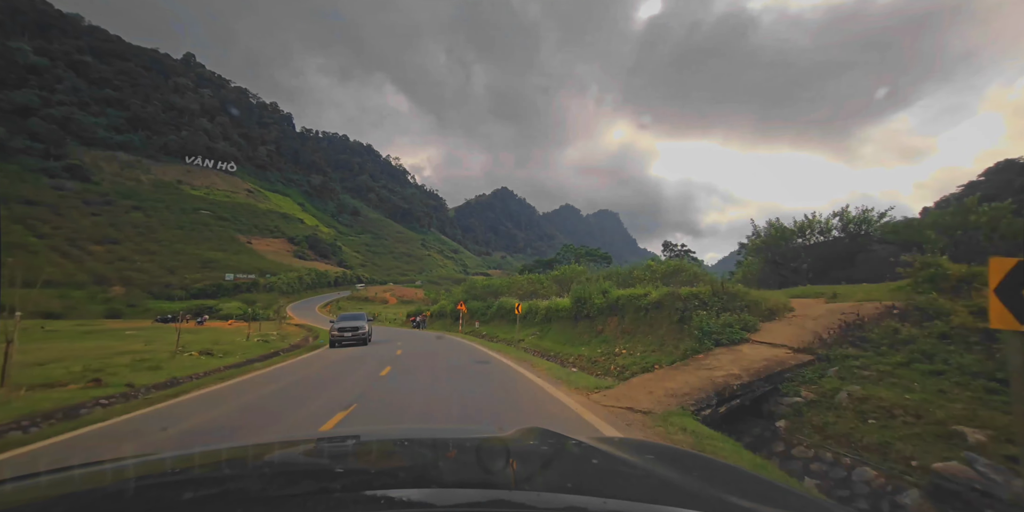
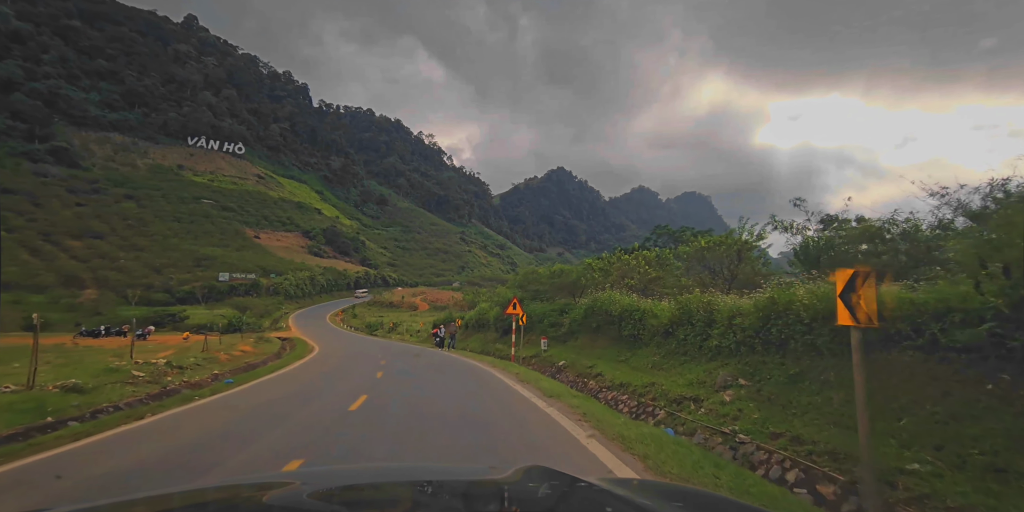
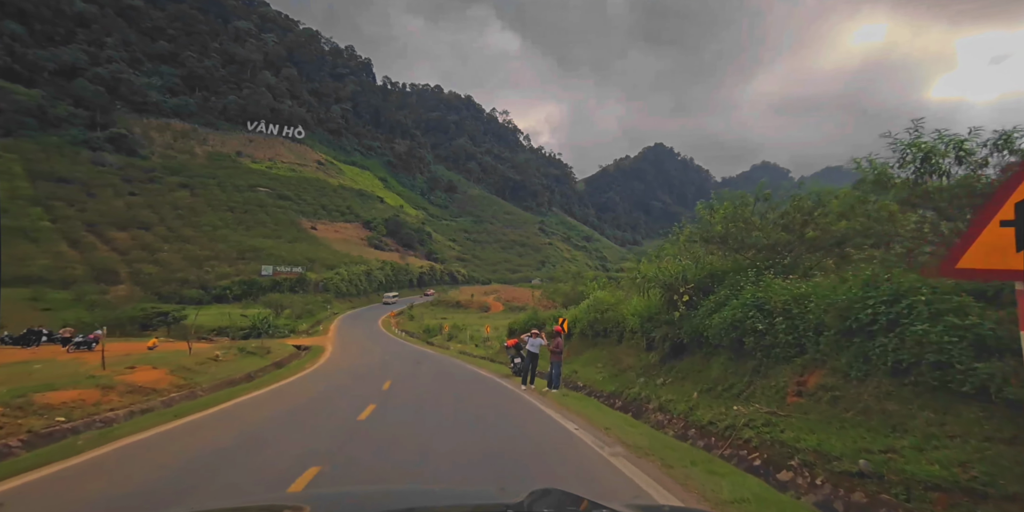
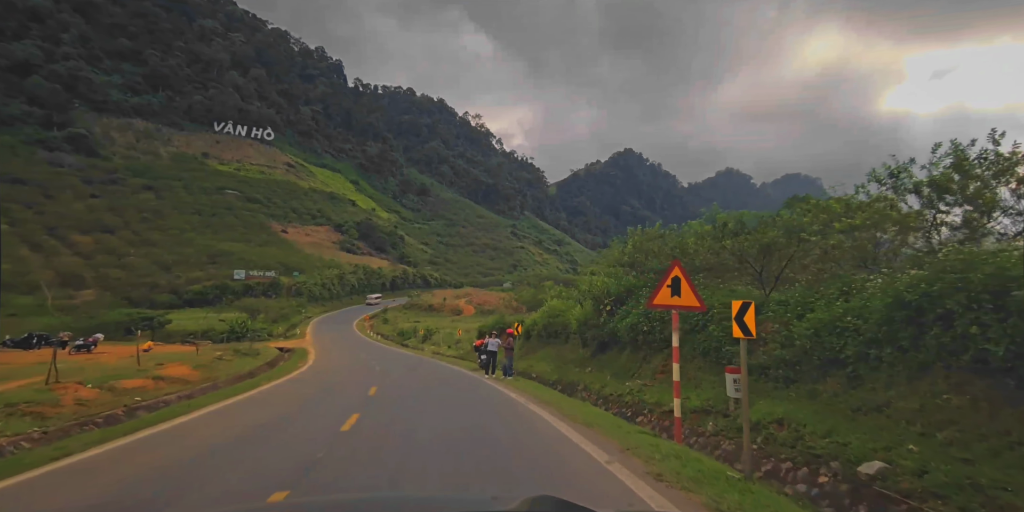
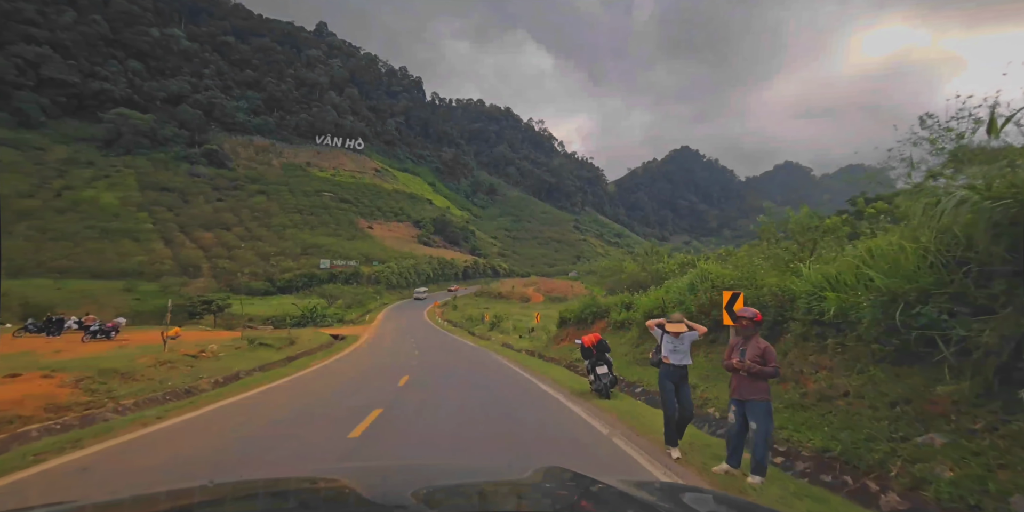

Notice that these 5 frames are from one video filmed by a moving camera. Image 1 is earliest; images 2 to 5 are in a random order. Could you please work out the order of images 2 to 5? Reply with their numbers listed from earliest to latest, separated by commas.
2, 4, 3, 5
